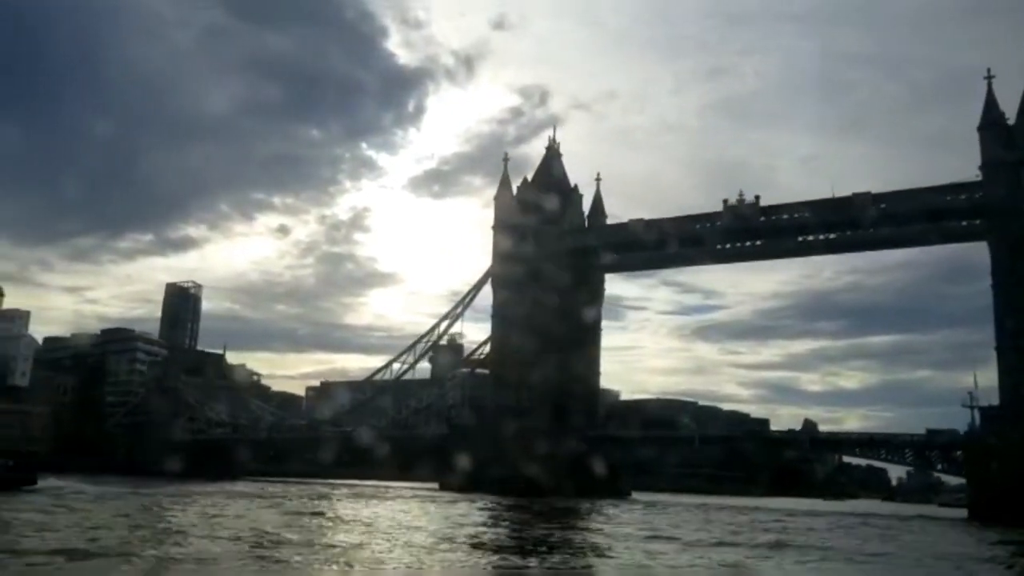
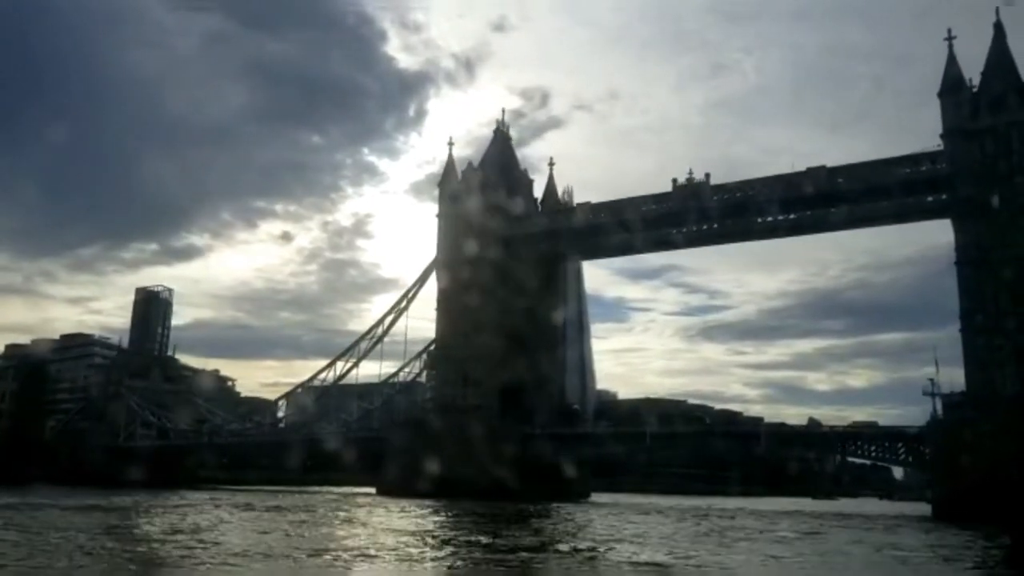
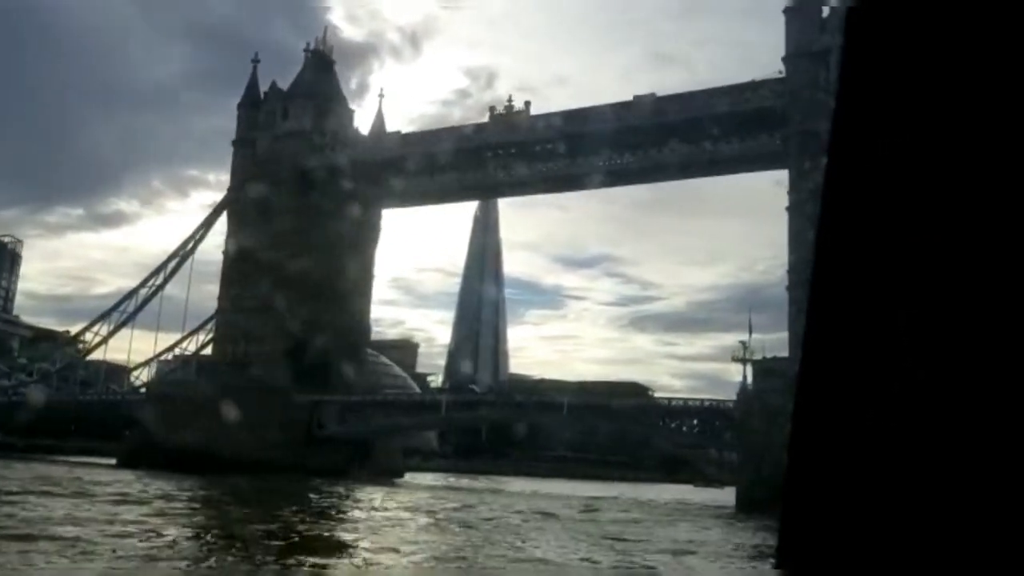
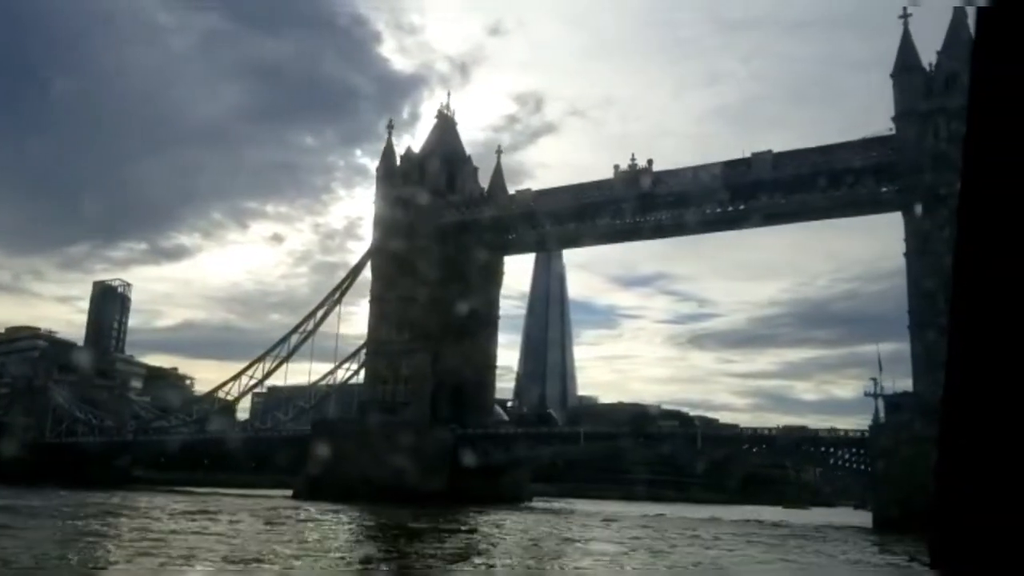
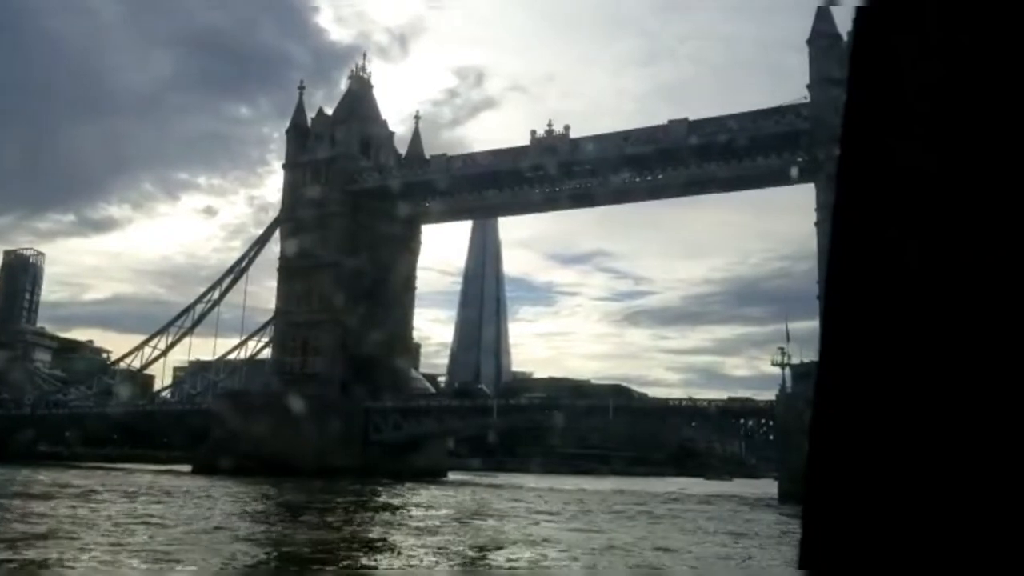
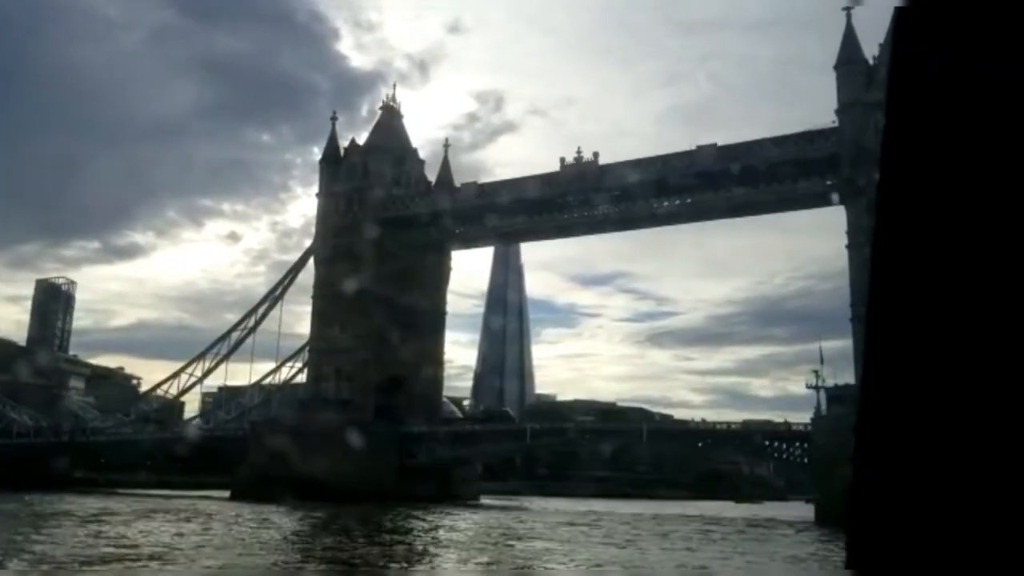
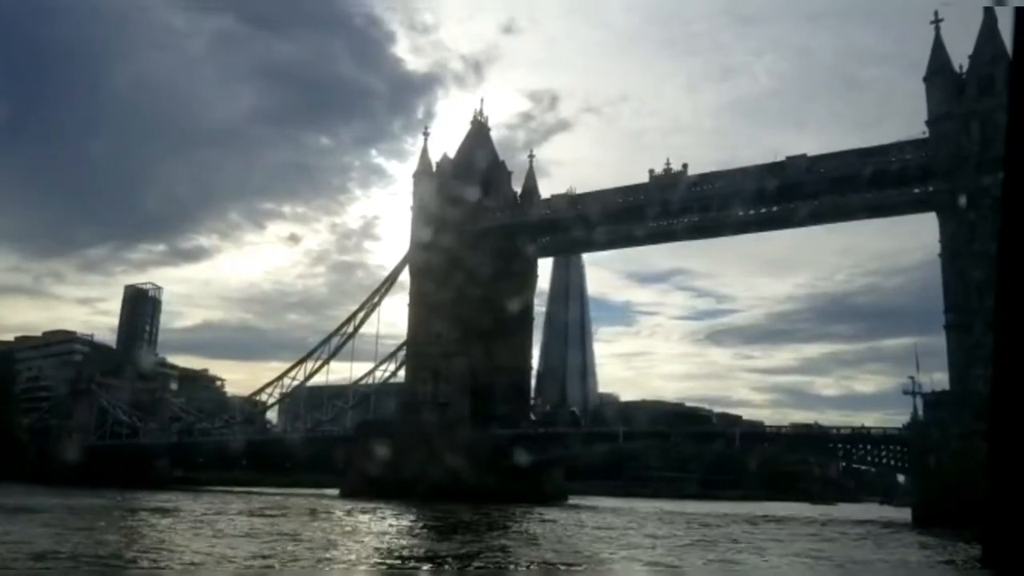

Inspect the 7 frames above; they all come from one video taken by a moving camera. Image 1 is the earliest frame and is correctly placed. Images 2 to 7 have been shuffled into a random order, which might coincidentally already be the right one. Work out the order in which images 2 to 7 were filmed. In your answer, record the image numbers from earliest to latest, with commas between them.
2, 7, 4, 6, 5, 3
